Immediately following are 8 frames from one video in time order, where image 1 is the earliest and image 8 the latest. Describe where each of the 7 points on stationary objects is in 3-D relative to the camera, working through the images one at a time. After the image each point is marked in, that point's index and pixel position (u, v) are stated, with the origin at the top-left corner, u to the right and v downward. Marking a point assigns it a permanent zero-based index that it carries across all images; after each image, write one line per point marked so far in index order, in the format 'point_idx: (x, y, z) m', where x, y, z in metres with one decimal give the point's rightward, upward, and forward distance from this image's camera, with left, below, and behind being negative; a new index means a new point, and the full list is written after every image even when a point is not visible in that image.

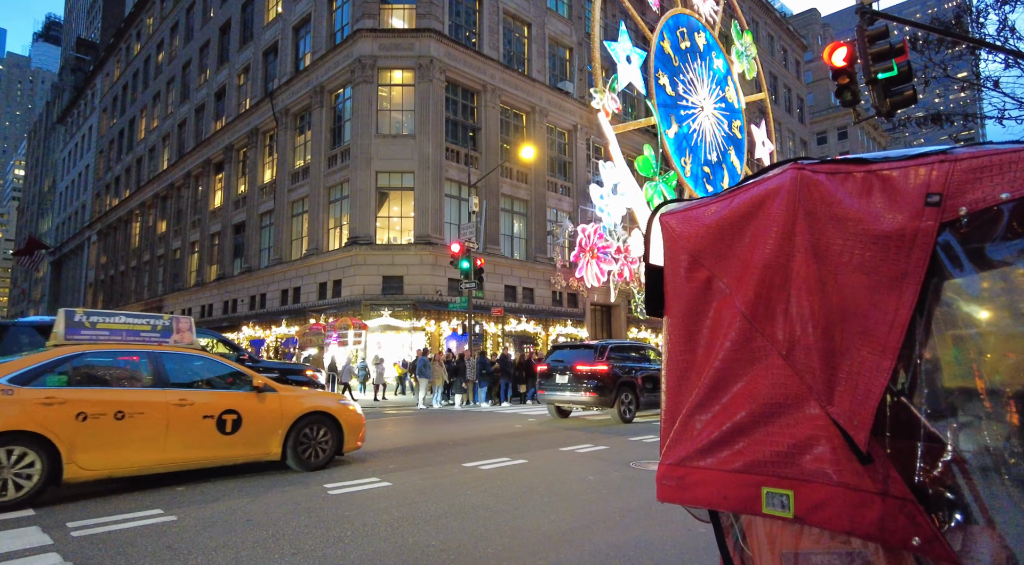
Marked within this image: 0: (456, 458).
0: (-0.7, -2.1, +7.6) m
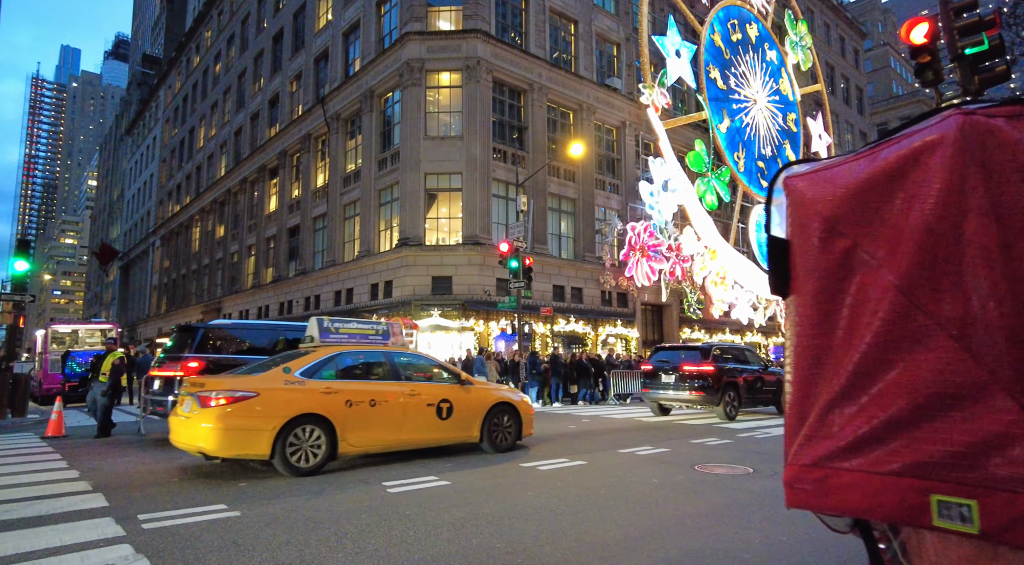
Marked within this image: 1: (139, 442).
0: (0.0, -2.1, +7.5) m
1: (-5.5, -2.4, +9.2) m
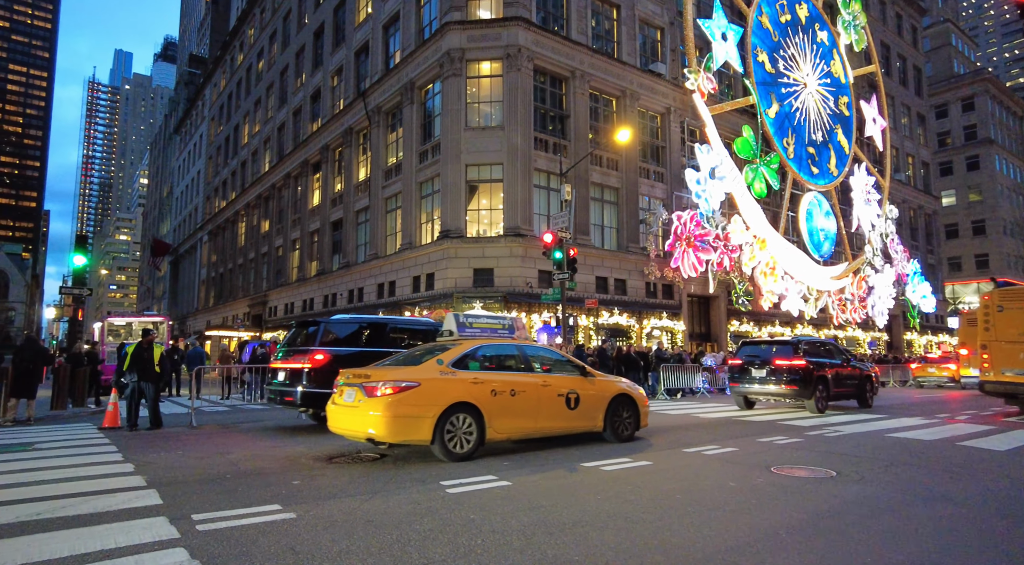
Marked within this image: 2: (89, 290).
0: (+0.7, -2.0, +7.1) m
1: (-4.7, -2.3, +9.2) m
2: (-13.1, -0.2, +19.3) m
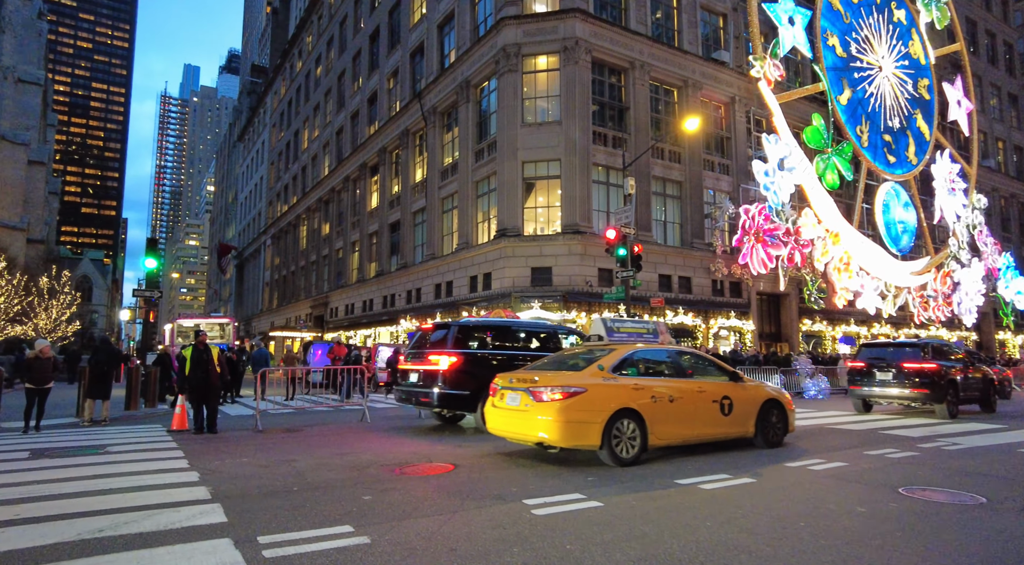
0: (+1.5, -1.9, +6.5) m
1: (-3.7, -2.3, +9.0) m
2: (-11.2, -0.3, +19.8) m
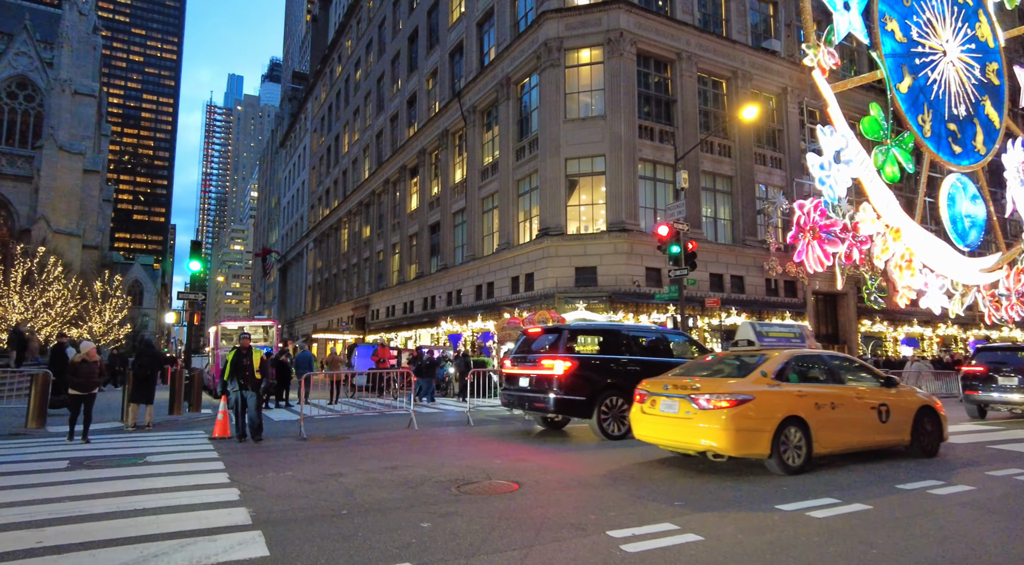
0: (+2.1, -1.9, +5.8) m
1: (-2.9, -2.3, +8.6) m
2: (-9.7, -0.4, +19.7) m
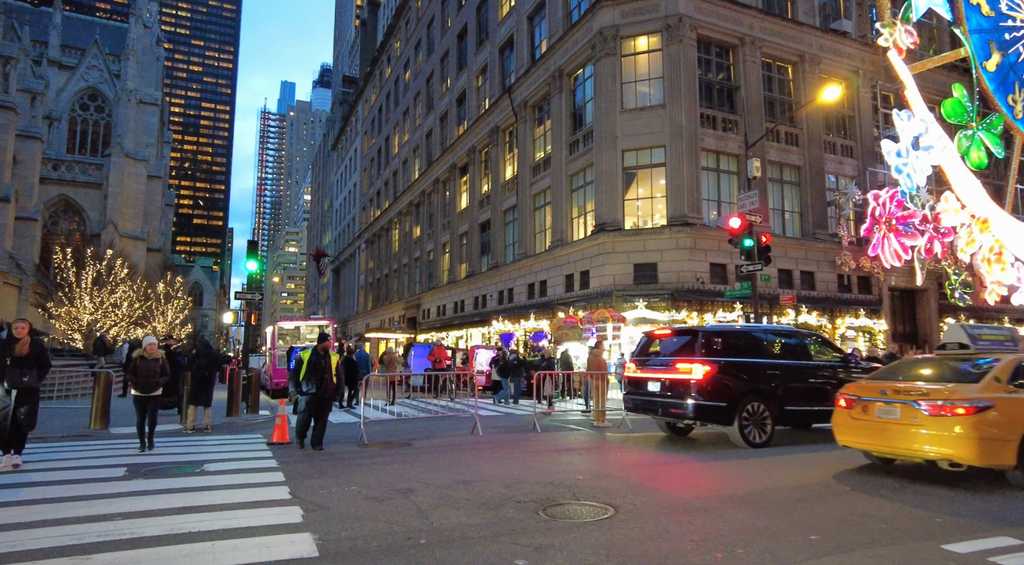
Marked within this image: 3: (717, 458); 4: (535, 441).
0: (+2.9, -1.8, +4.9) m
1: (-1.9, -2.2, +8.0) m
2: (-7.9, -0.4, +19.7) m
3: (+2.6, -2.2, +7.8) m
4: (+0.3, -2.5, +9.9) m
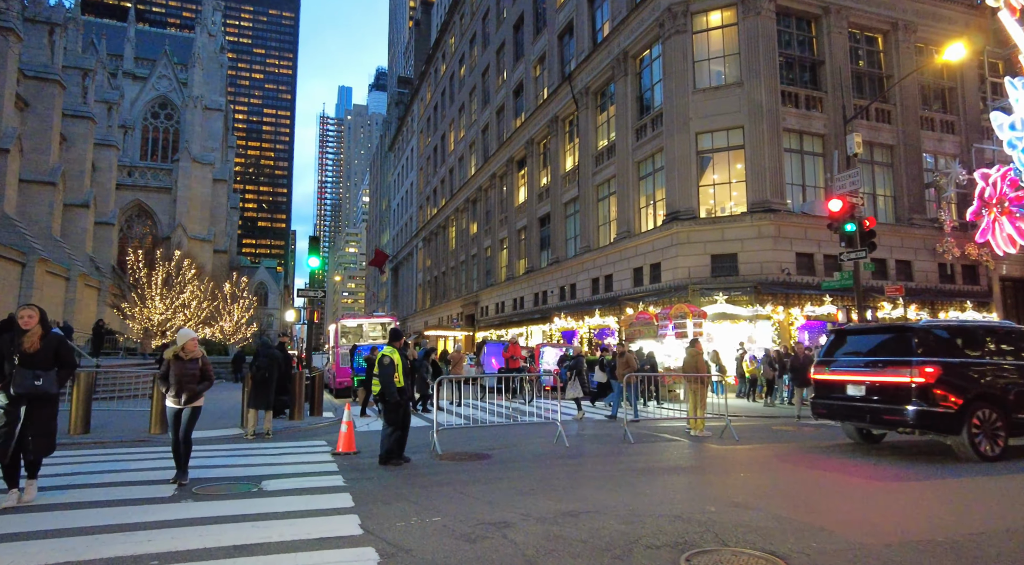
0: (+3.7, -1.7, +3.4) m
1: (-0.8, -2.1, +7.0) m
2: (-5.8, -0.3, +19.1) m
3: (+3.6, -2.0, +6.4) m
4: (+1.6, -2.4, +8.7) m
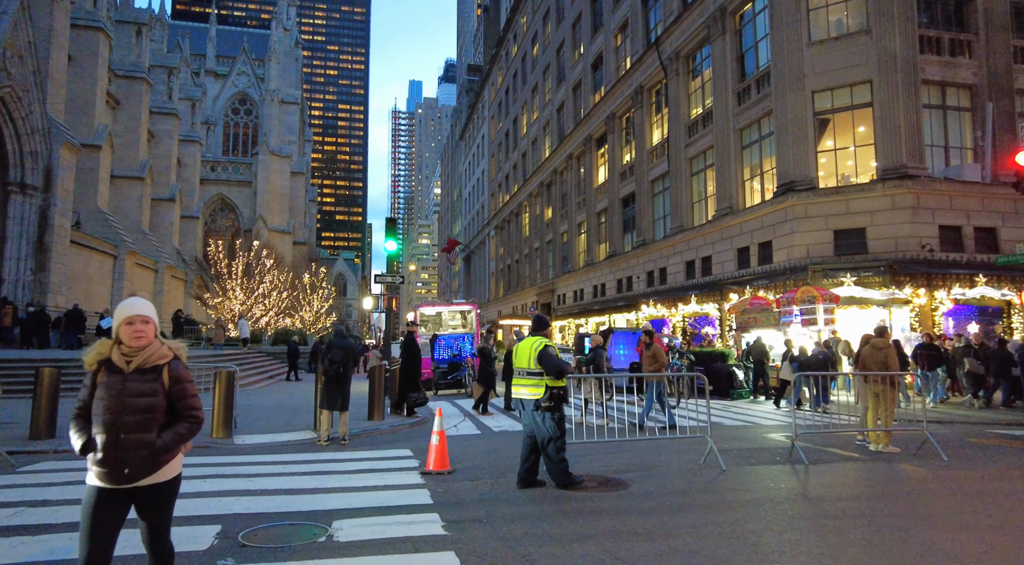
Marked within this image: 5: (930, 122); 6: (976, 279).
0: (+4.5, -1.4, +0.9) m
1: (+0.5, -1.8, +5.0) m
2: (-3.2, +0.1, +17.6) m
3: (+4.8, -1.7, +3.9) m
4: (+3.1, -2.0, +6.4) m
5: (+12.8, +4.9, +19.1) m
6: (+13.4, +0.2, +17.7) m
